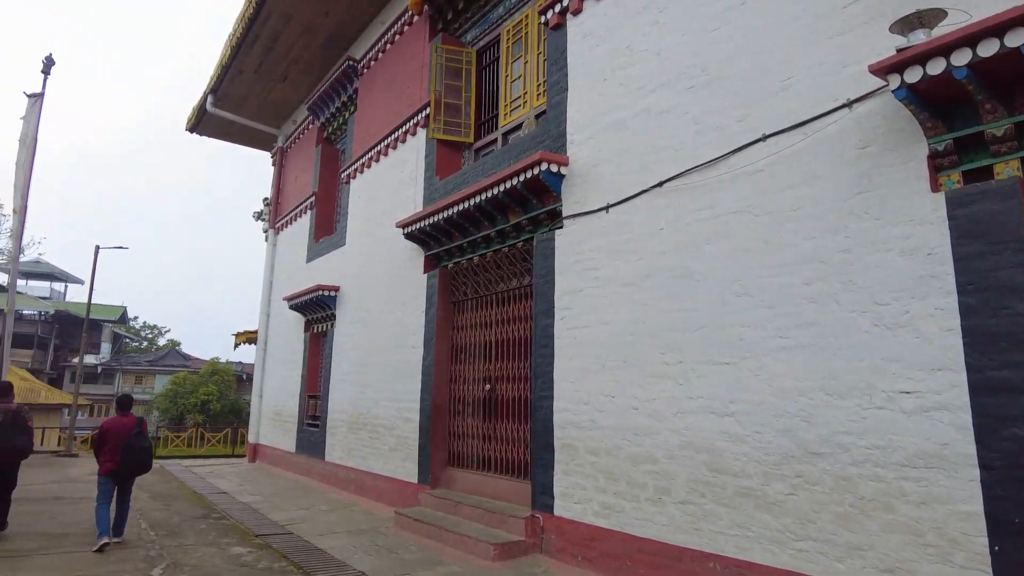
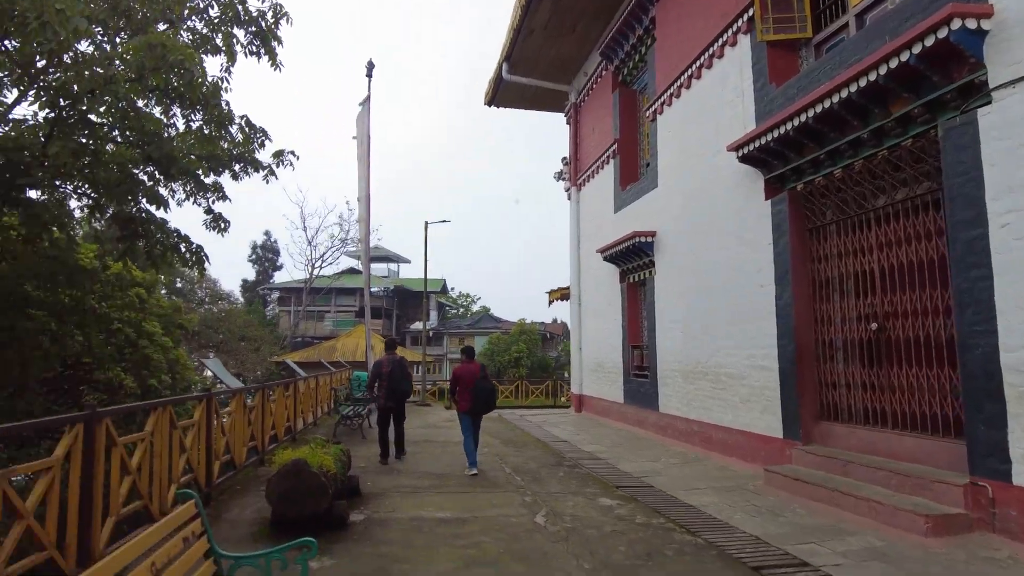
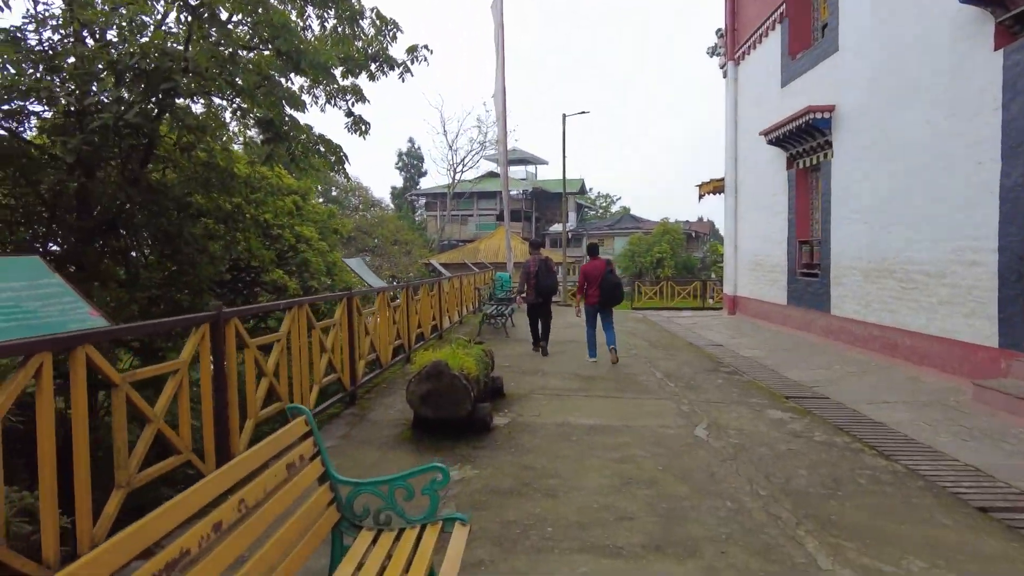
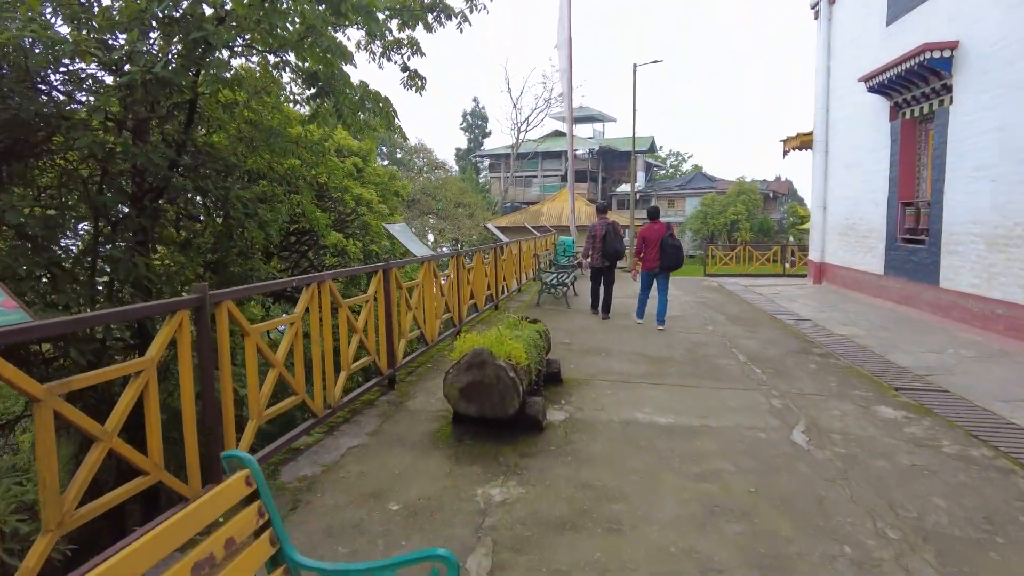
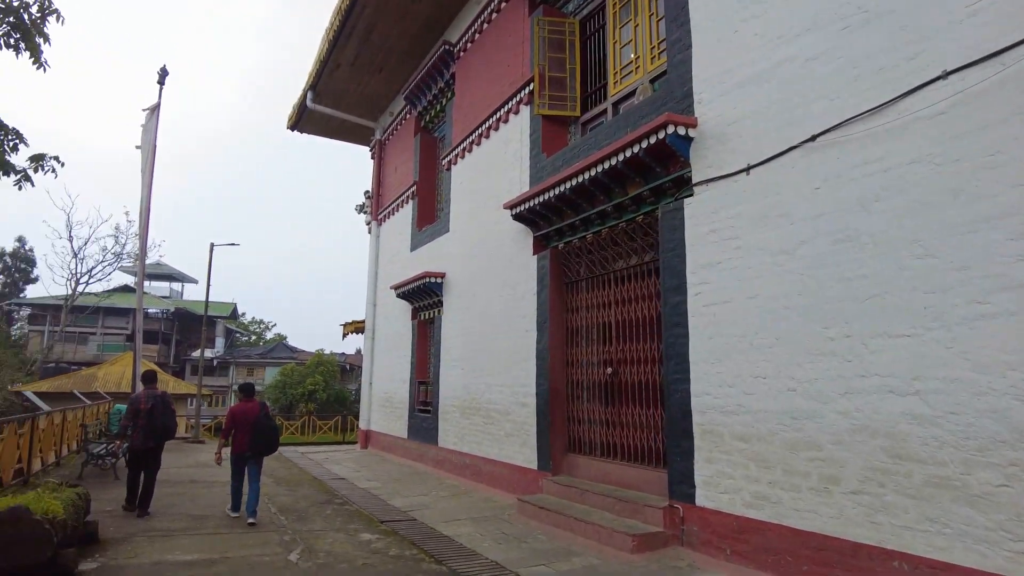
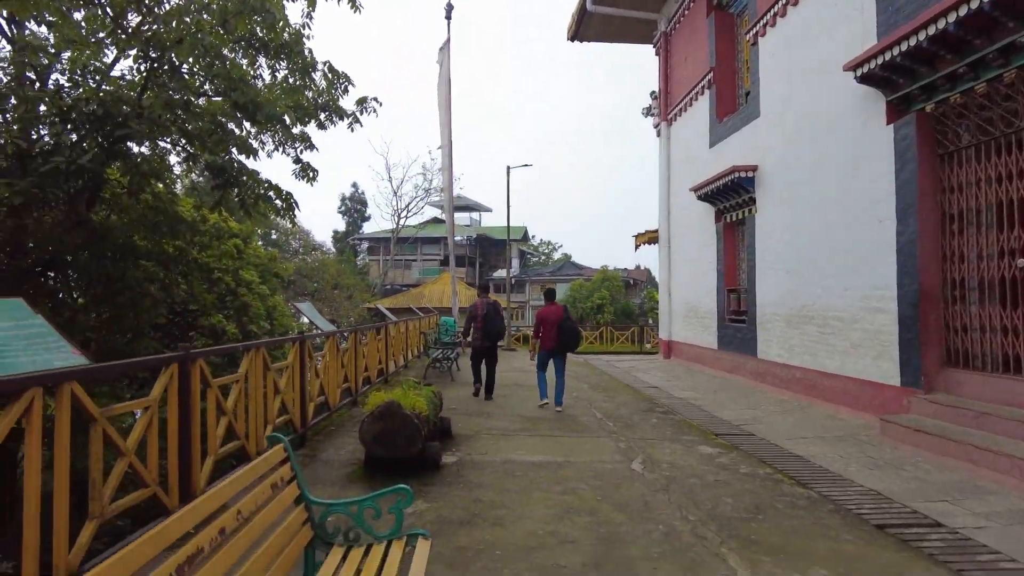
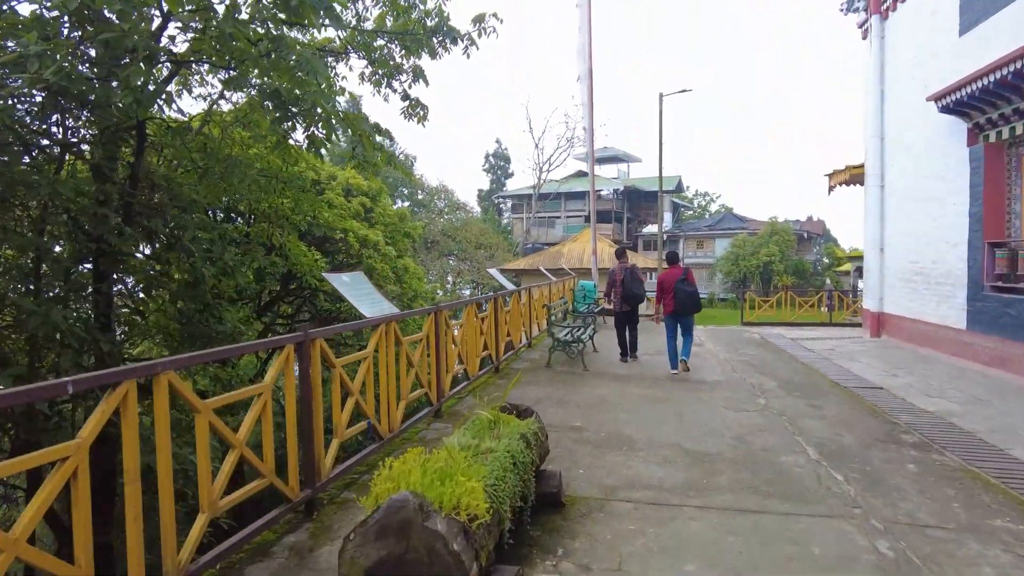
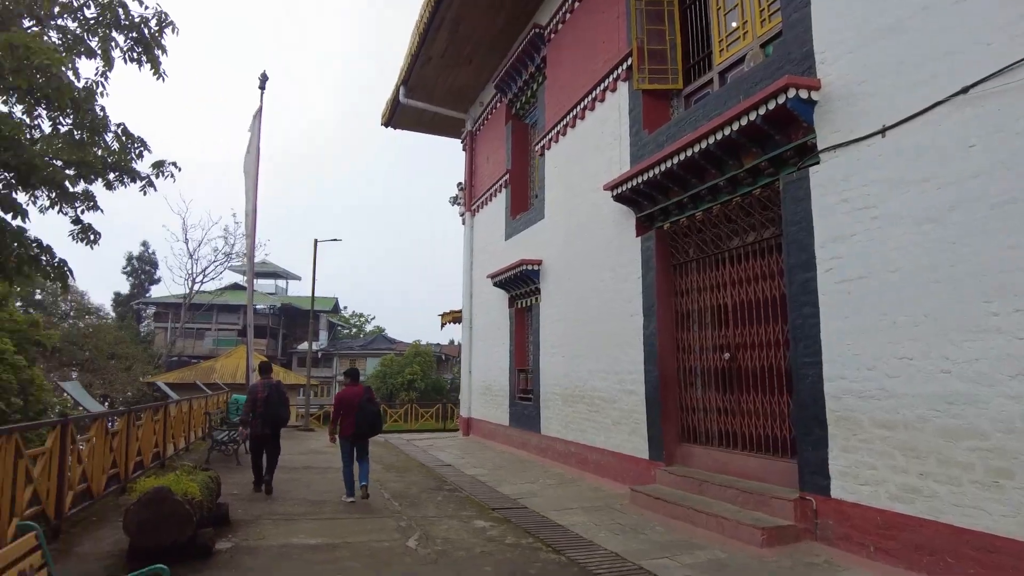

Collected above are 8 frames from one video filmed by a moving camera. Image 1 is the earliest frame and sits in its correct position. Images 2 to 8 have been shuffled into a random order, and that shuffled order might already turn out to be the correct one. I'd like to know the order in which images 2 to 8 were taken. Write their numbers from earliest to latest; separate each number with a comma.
5, 8, 2, 6, 3, 4, 7
